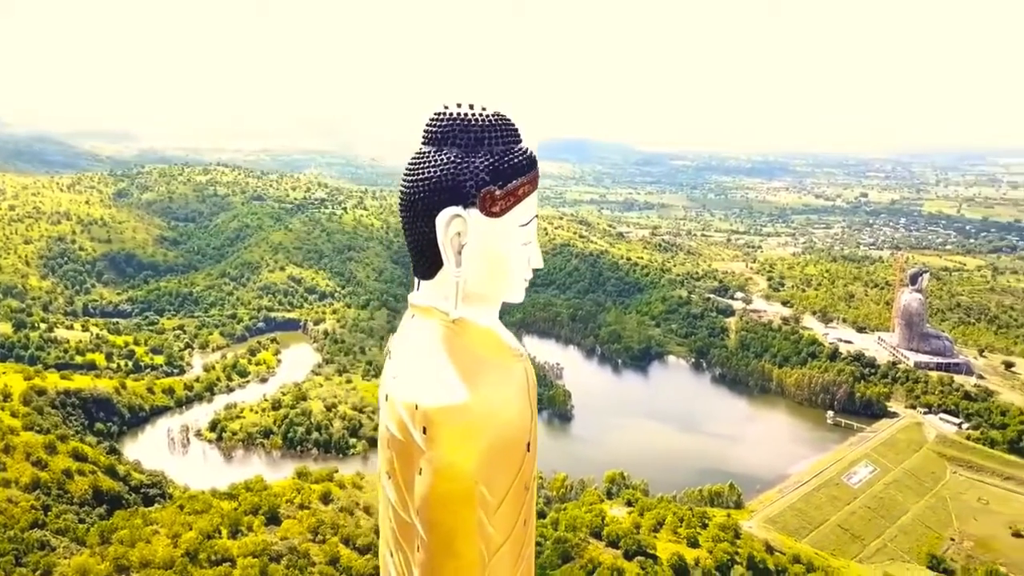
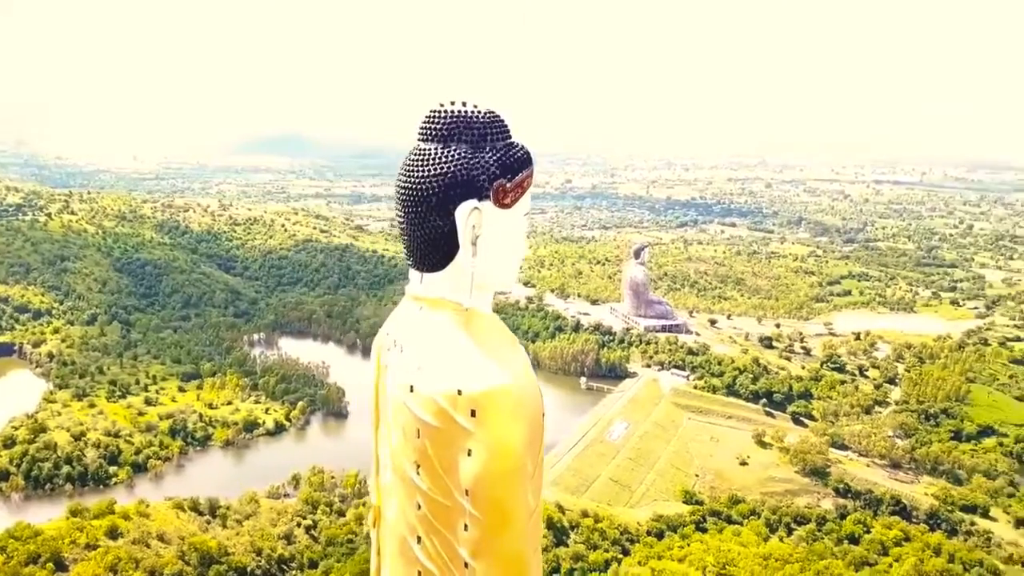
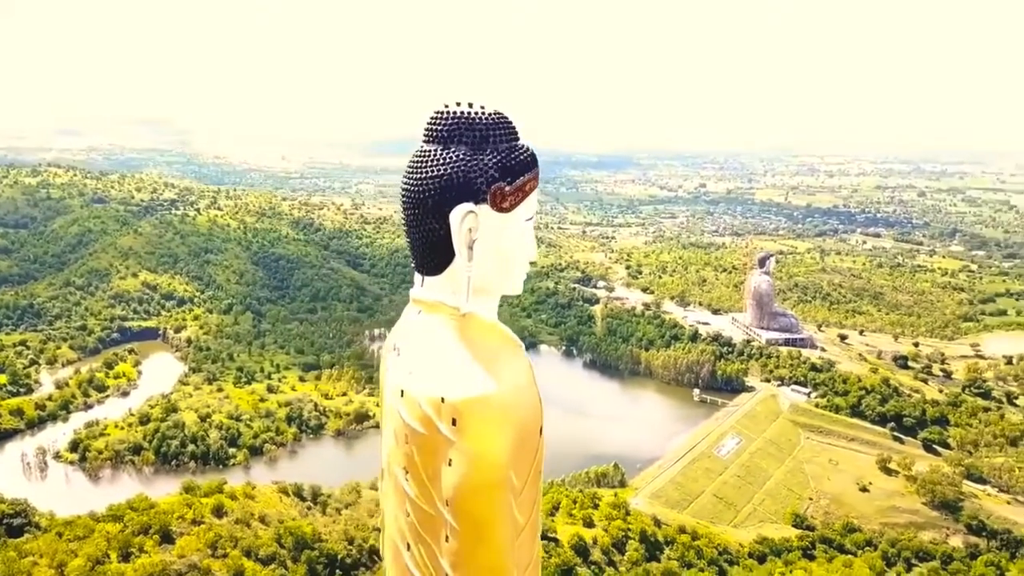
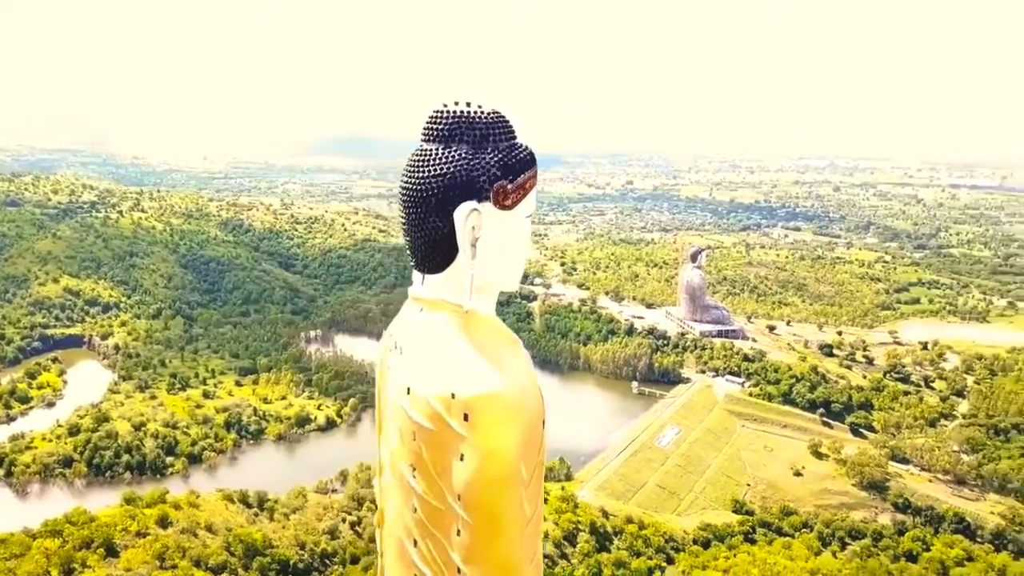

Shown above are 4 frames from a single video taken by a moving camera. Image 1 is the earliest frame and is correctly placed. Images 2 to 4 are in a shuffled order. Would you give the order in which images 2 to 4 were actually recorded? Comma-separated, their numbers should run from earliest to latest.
3, 4, 2
